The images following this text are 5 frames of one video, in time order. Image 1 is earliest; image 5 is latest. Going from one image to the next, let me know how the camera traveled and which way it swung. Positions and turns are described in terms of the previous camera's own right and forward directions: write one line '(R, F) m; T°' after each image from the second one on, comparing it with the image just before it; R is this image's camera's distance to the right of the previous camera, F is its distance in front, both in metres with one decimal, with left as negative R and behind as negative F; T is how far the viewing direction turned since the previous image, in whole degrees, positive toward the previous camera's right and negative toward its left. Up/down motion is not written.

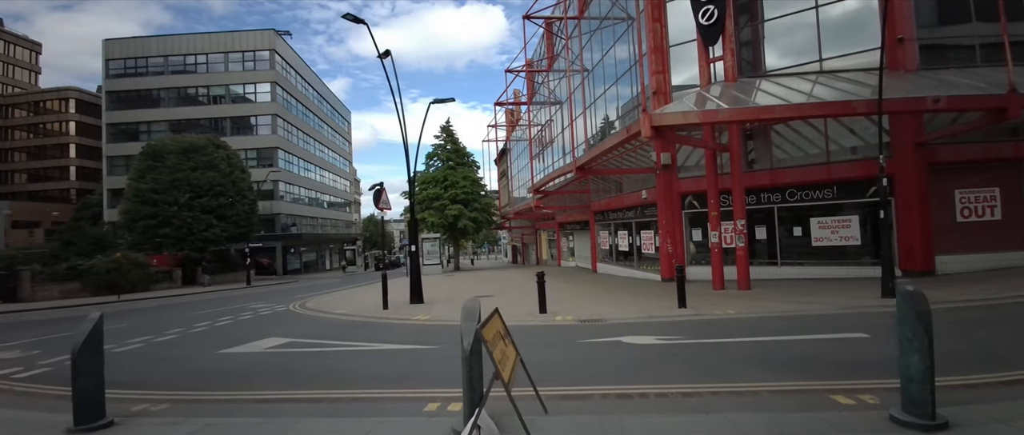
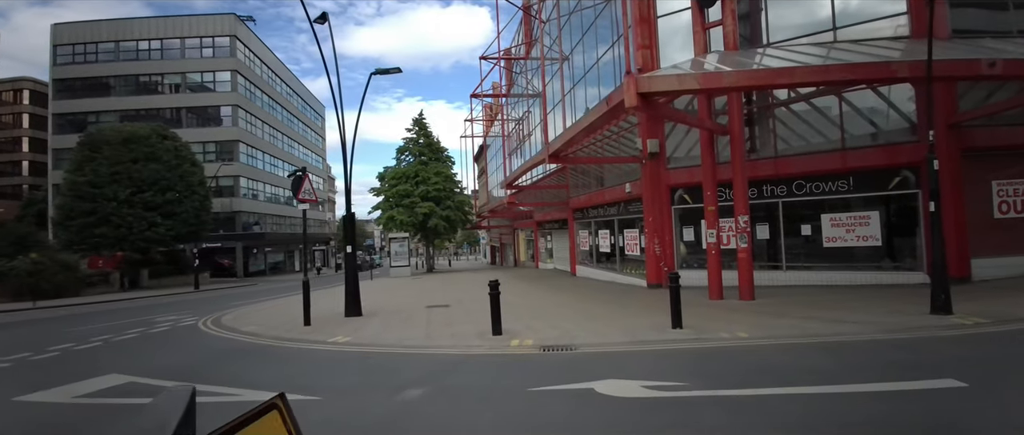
(+0.7, +2.9) m; +2°
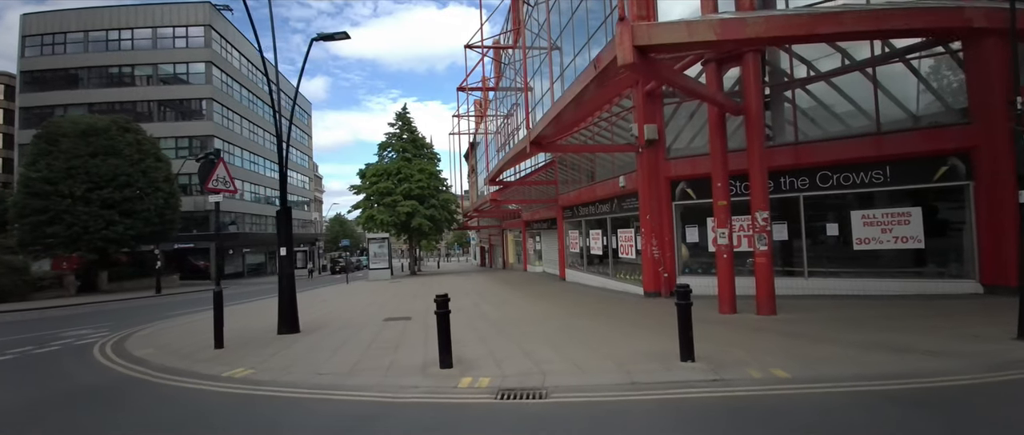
(+0.5, +2.4) m; +1°
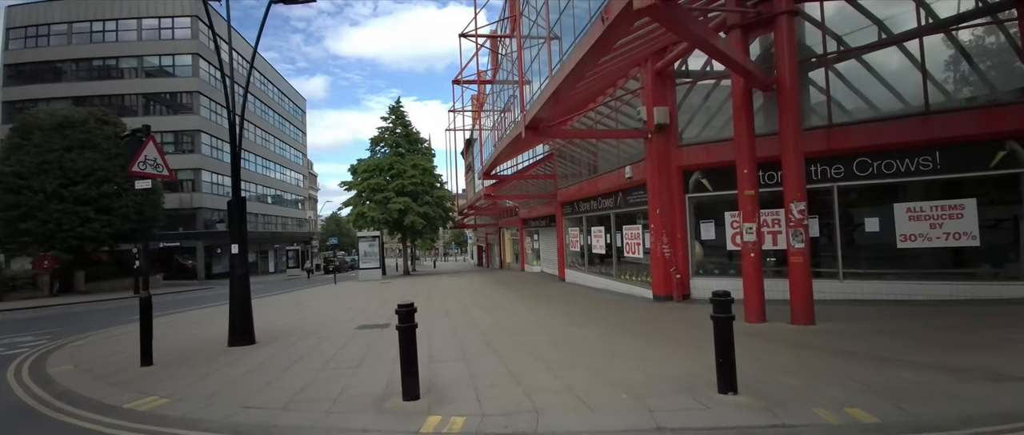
(+0.1, +1.6) m; 0°
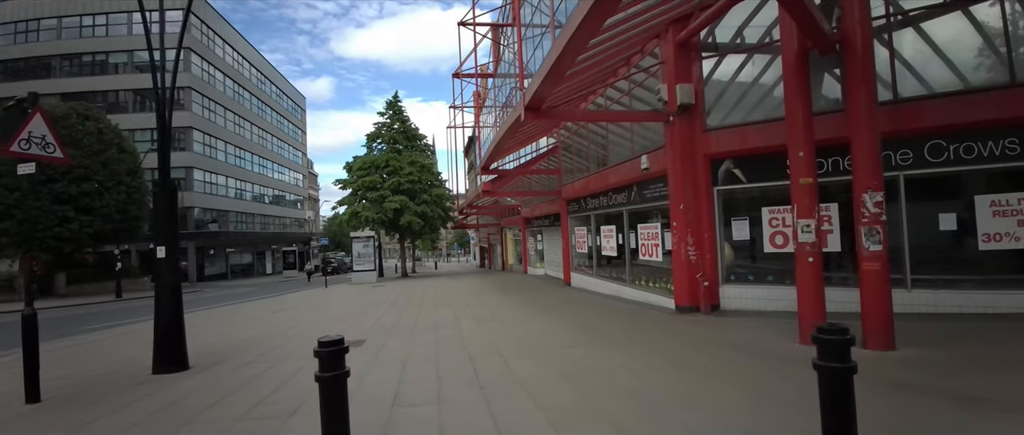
(+0.1, +1.9) m; 0°
